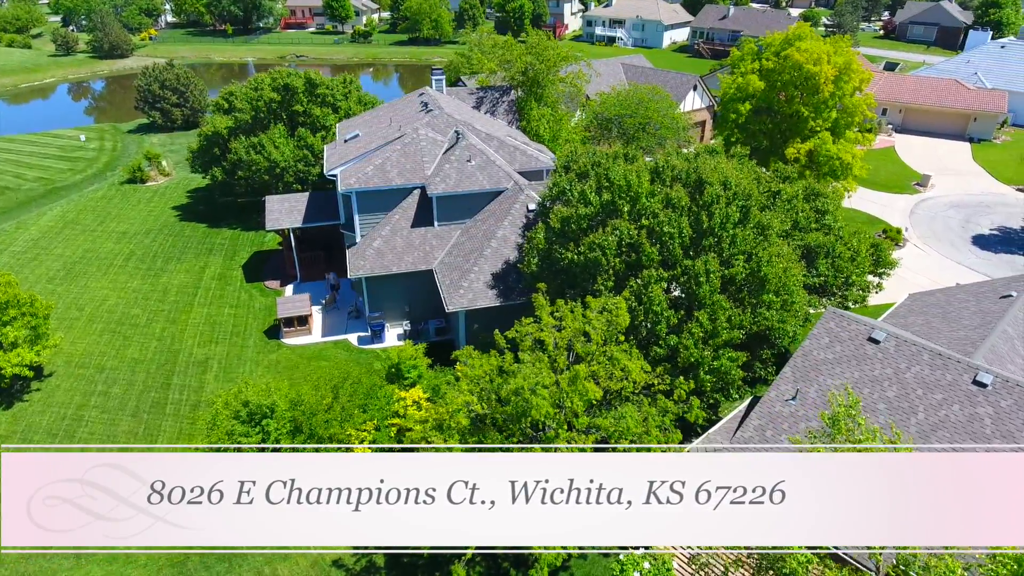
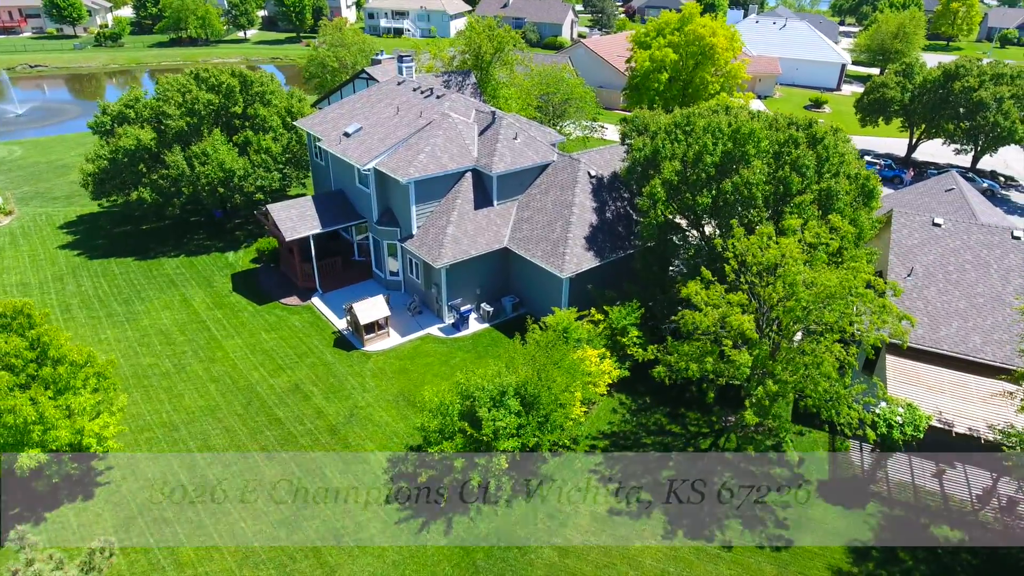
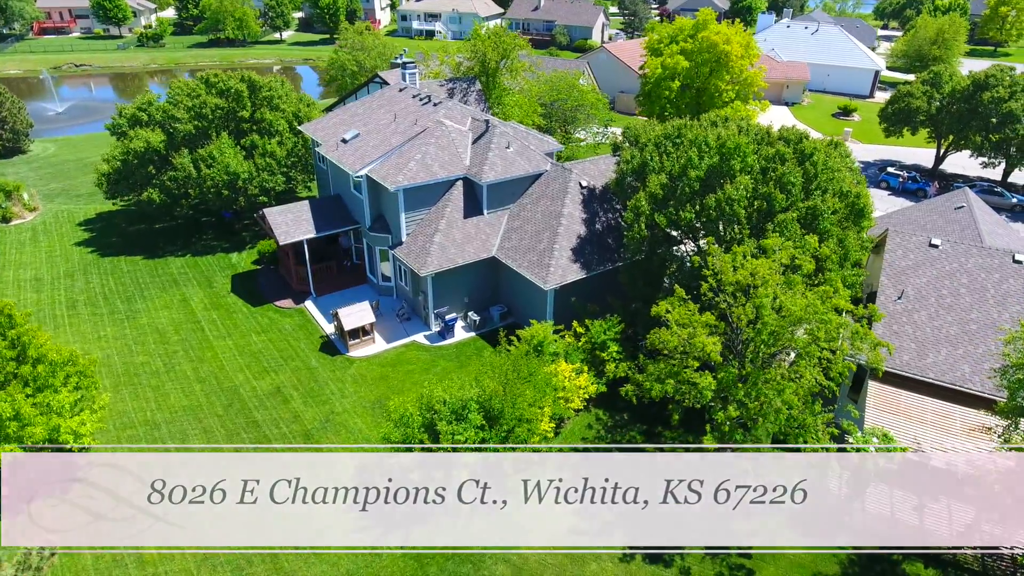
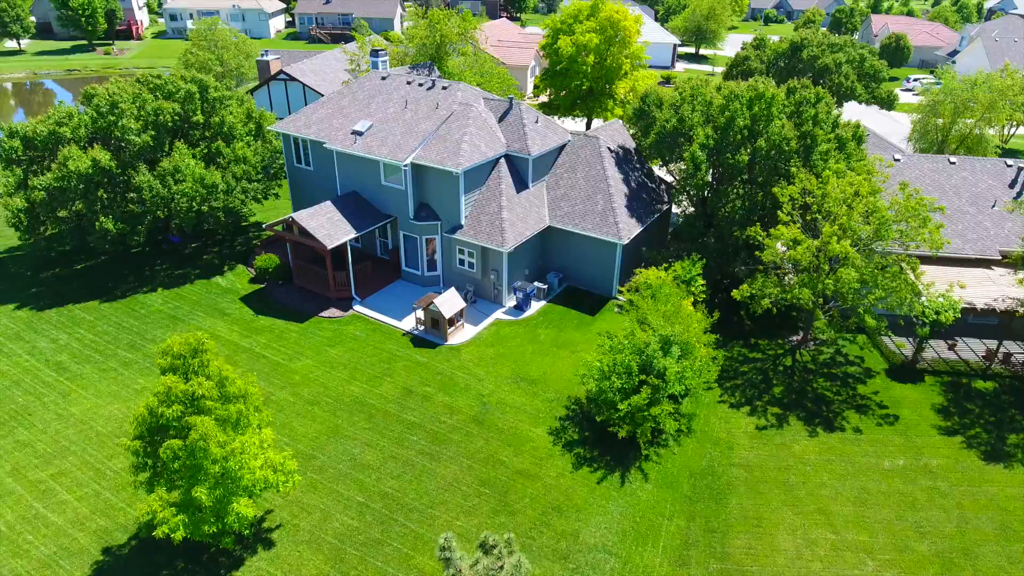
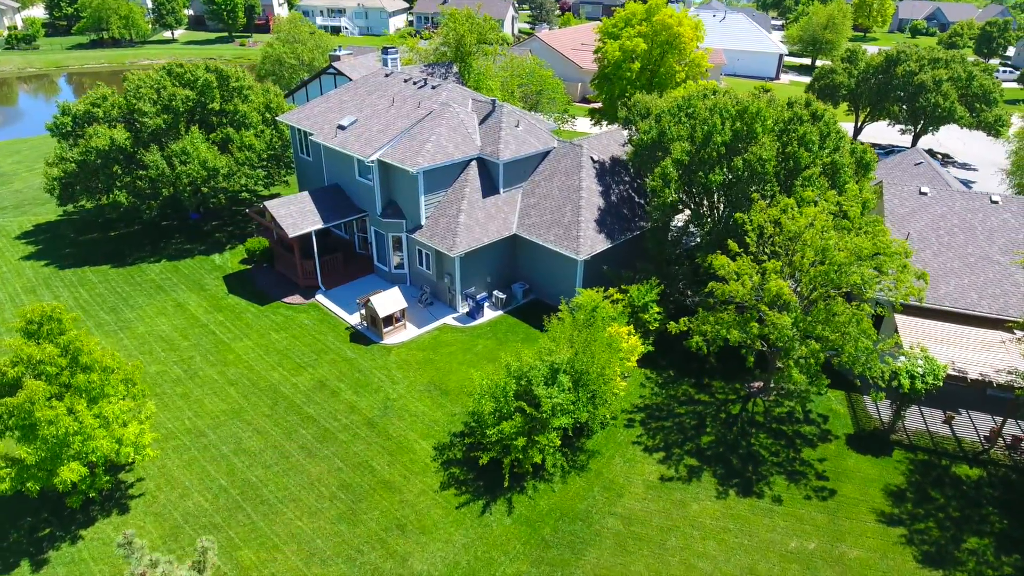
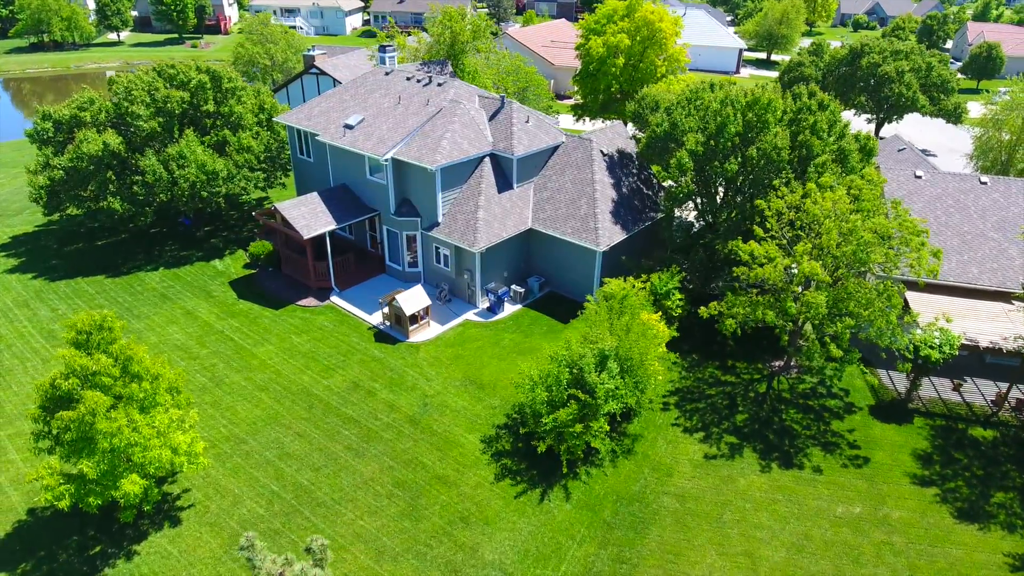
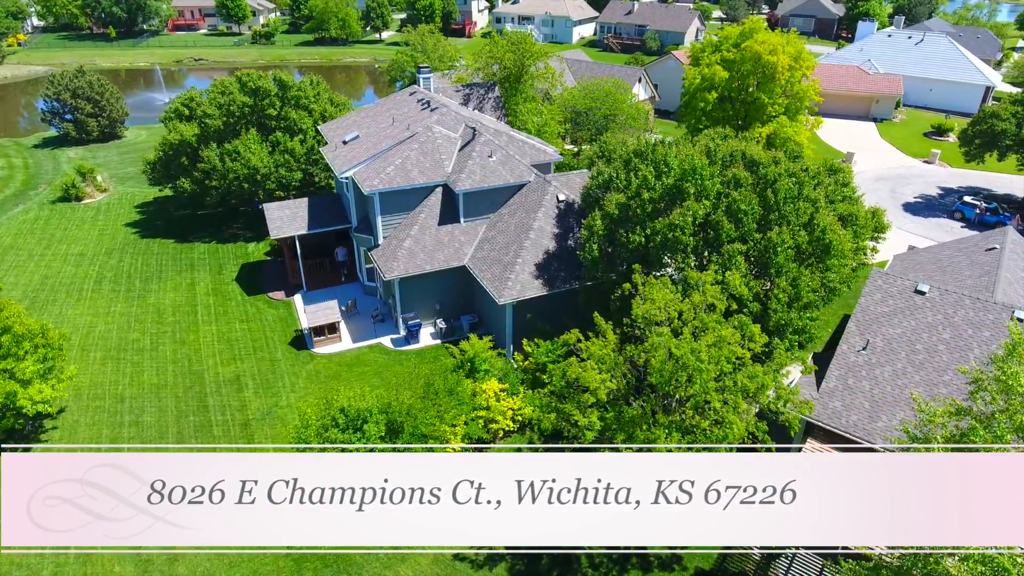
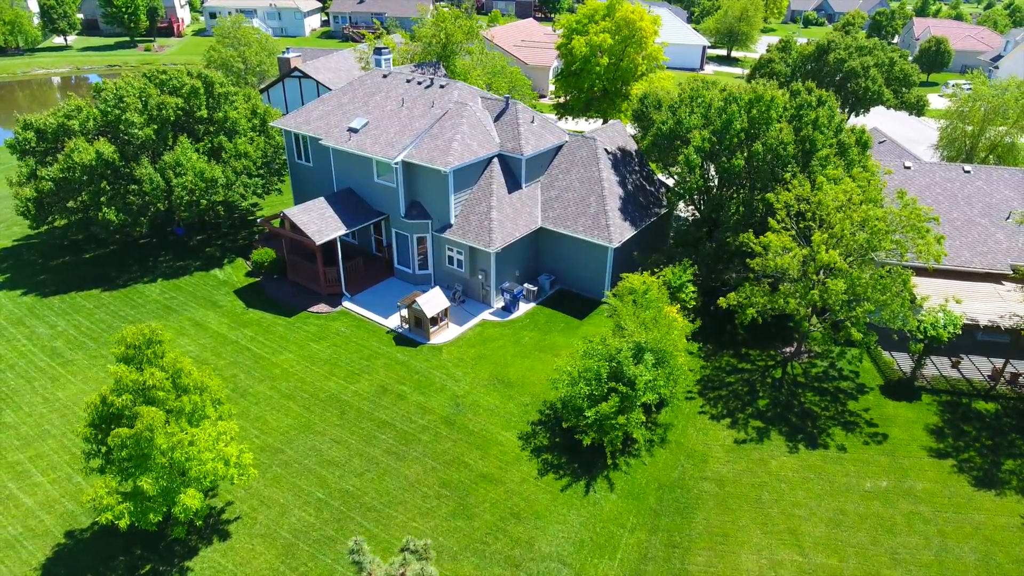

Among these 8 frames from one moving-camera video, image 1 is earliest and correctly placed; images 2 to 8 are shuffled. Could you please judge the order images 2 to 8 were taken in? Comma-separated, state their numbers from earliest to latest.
7, 3, 2, 5, 6, 8, 4
